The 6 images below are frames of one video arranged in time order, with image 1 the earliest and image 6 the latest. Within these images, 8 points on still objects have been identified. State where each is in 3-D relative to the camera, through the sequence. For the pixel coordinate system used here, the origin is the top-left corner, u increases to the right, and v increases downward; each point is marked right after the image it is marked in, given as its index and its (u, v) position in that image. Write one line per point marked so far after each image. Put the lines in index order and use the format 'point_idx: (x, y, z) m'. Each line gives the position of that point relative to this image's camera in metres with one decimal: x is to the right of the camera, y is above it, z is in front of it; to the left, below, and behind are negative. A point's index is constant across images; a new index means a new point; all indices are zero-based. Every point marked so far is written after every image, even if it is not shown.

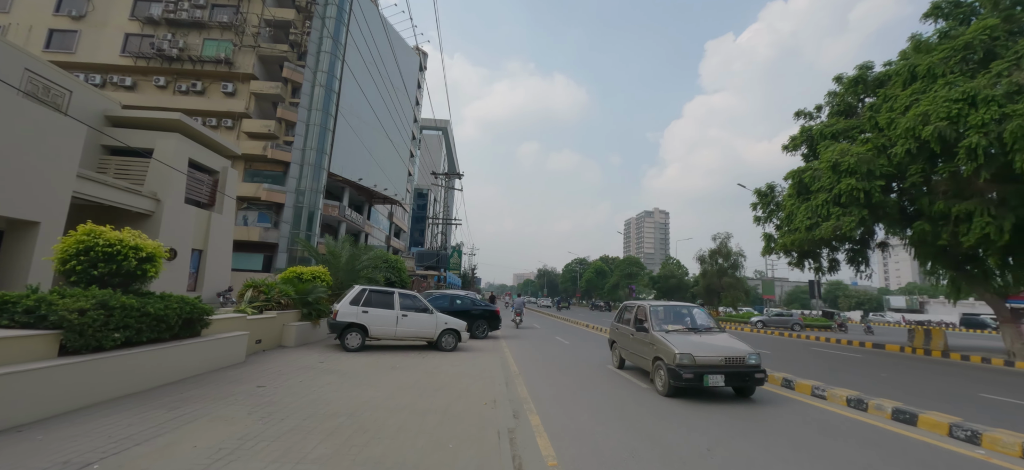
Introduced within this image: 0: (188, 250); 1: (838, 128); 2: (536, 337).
0: (-15.7, -0.7, +18.6) m
1: (+14.8, +4.9, +18.0) m
2: (+0.8, -3.7, +14.0) m
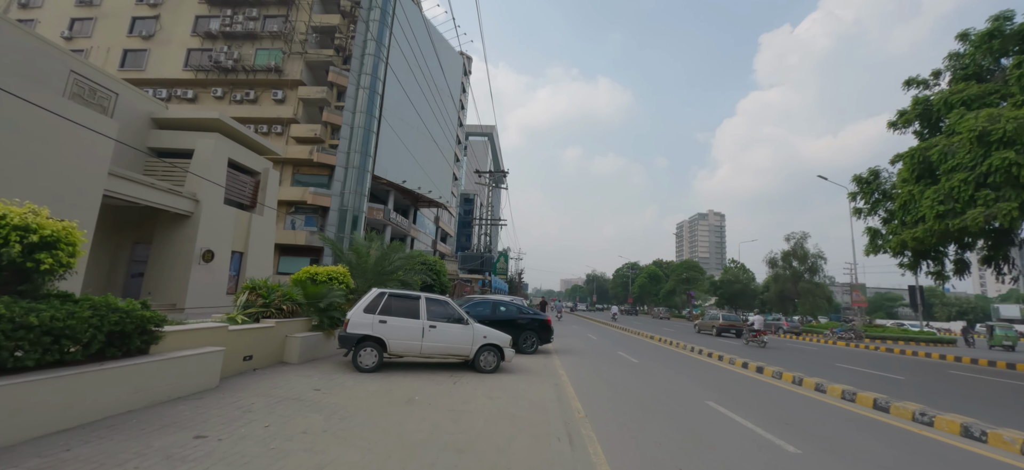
0: (-13.5, -0.8, +18.2) m
1: (+16.7, +5.2, +14.1) m
2: (+2.5, -3.5, +11.6) m
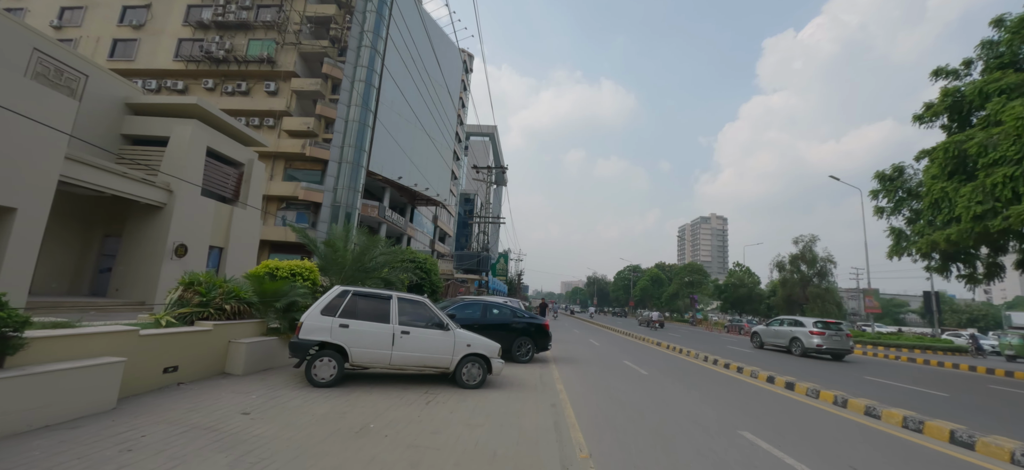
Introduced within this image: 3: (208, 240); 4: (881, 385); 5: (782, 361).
0: (-13.6, -0.5, +17.1) m
1: (+16.6, +5.1, +12.9) m
2: (+2.3, -3.4, +10.4) m
3: (-13.6, -0.2, +17.3) m
4: (+10.0, -4.1, +10.6) m
5: (+10.7, -5.0, +15.3) m
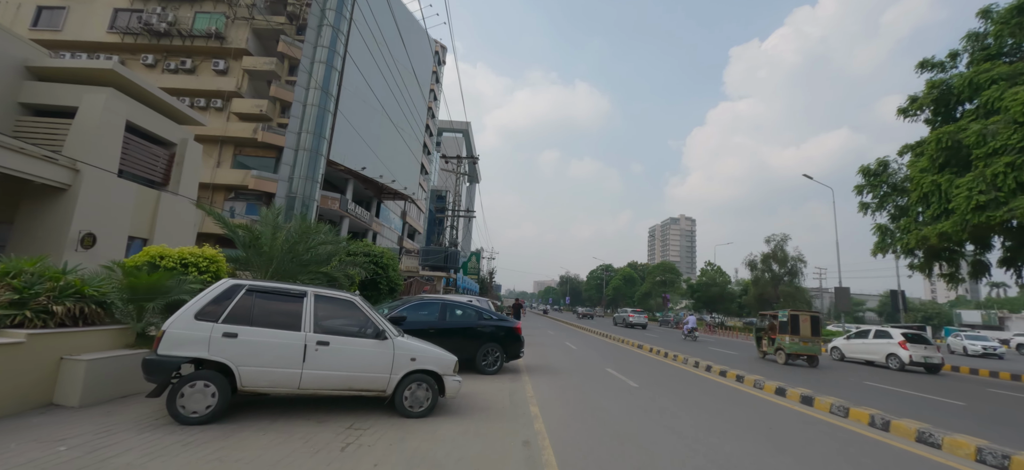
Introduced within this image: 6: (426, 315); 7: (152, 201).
0: (-14.8, -0.1, +14.7) m
1: (+15.7, +5.2, +12.4) m
2: (+1.5, -3.1, +9.0) m
3: (-14.8, +0.2, +14.8) m
4: (+9.2, -3.9, +9.7) m
5: (+9.5, -4.8, +14.5) m
6: (-1.6, -1.5, +7.4) m
7: (-14.9, +1.5, +16.1) m
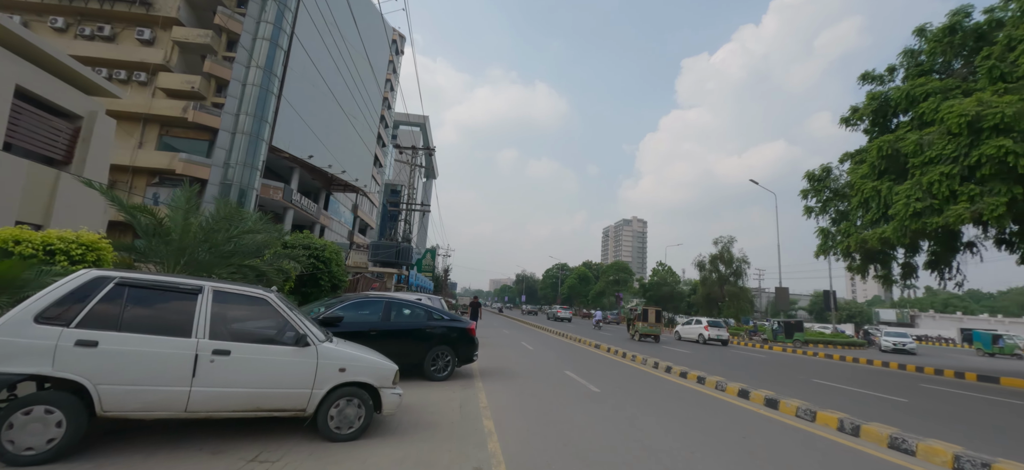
0: (-16.2, +0.4, +12.3) m
1: (+14.5, +5.1, +13.3) m
2: (+0.5, -3.0, +8.5) m
3: (-16.2, +0.7, +12.5) m
4: (+8.1, -3.9, +9.9) m
5: (+7.9, -4.8, +14.8) m
6: (-2.4, -1.3, +6.5) m
7: (-16.5, +2.0, +13.8) m
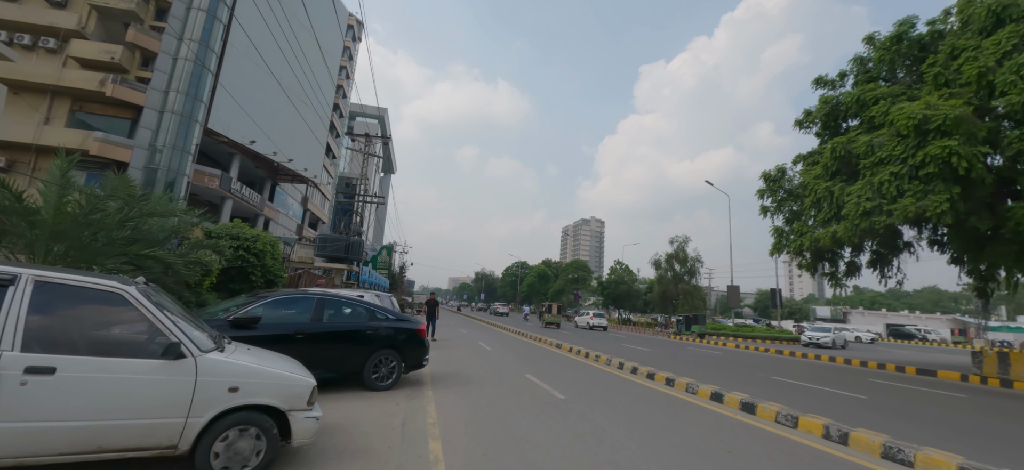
0: (-17.3, +0.8, +9.9) m
1: (+13.2, +5.1, +13.9) m
2: (-0.4, -2.8, +7.7) m
3: (-17.3, +1.1, +10.1) m
4: (+7.0, -3.8, +9.9) m
5: (+6.4, -4.7, +14.7) m
6: (-3.0, -1.1, +5.4) m
7: (-17.7, +2.4, +11.3) m
